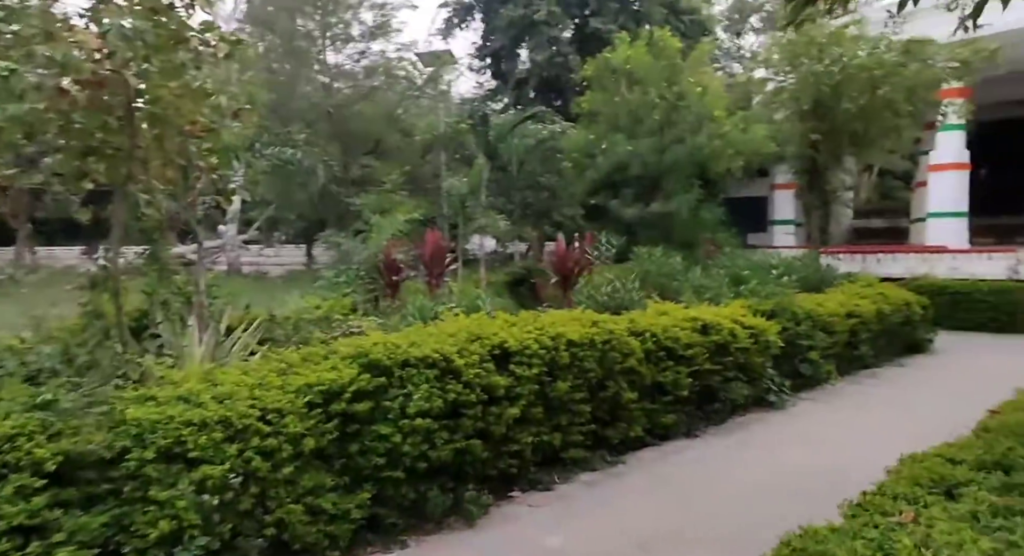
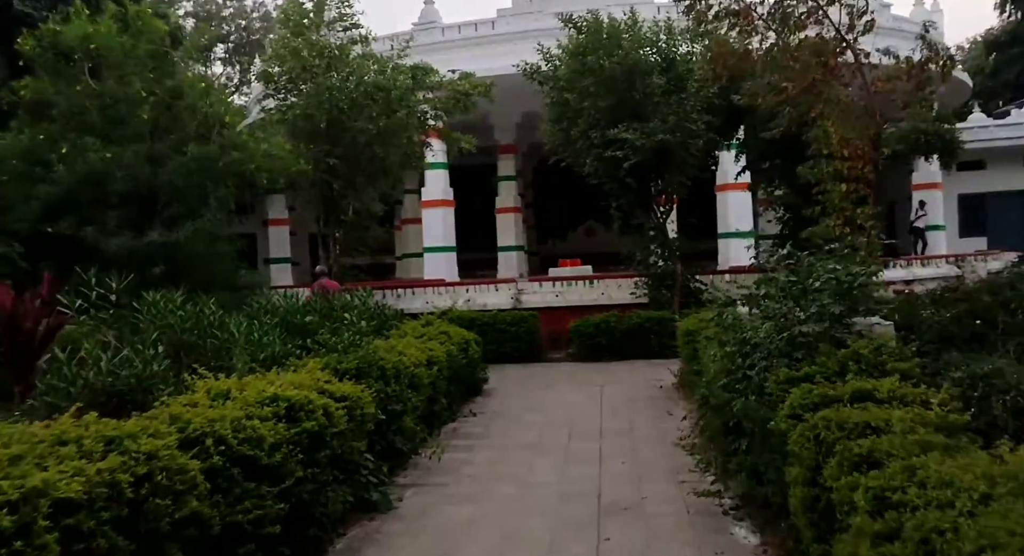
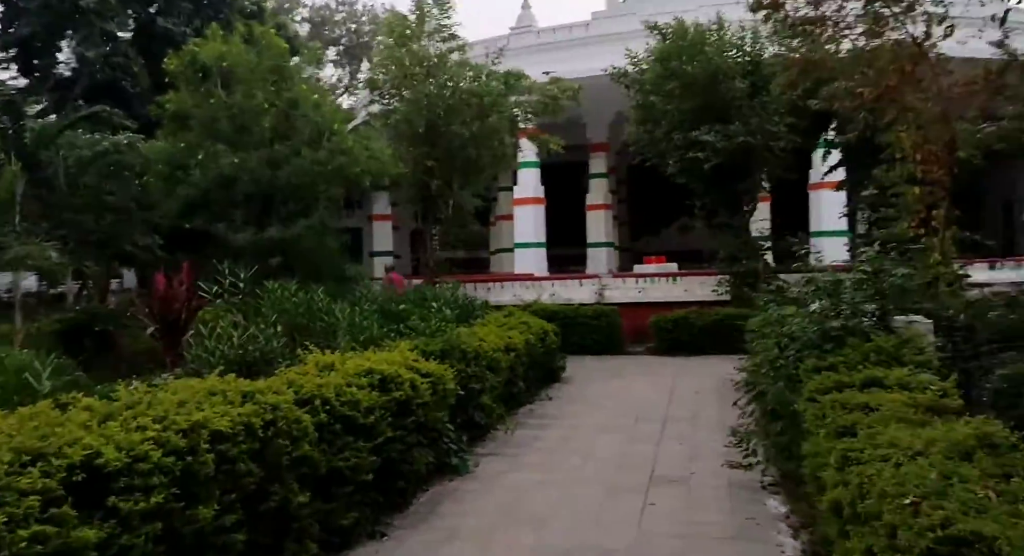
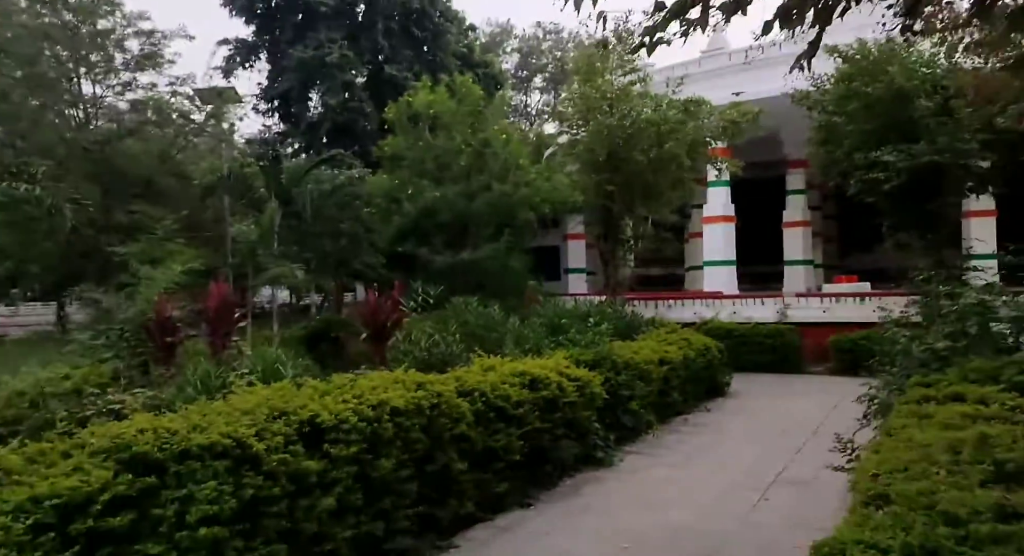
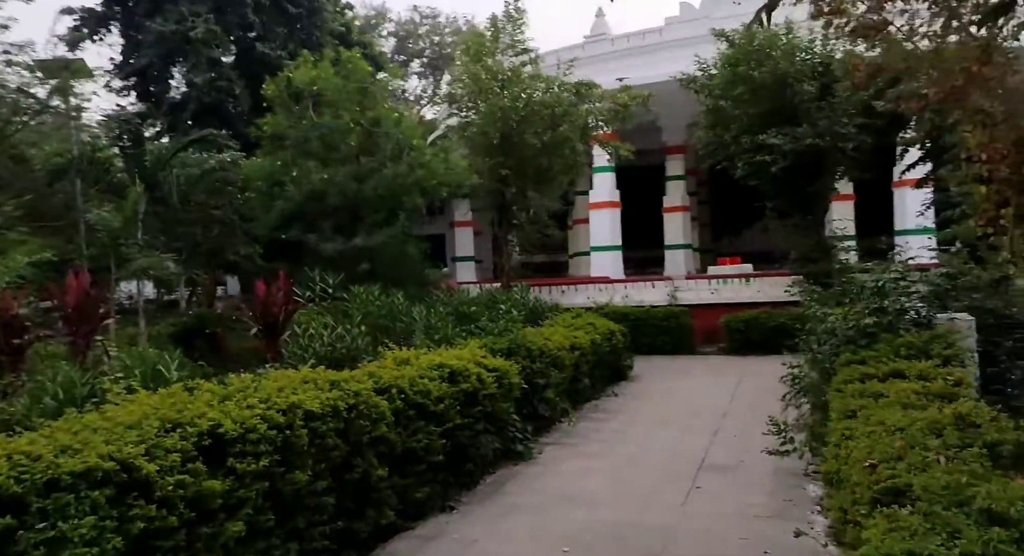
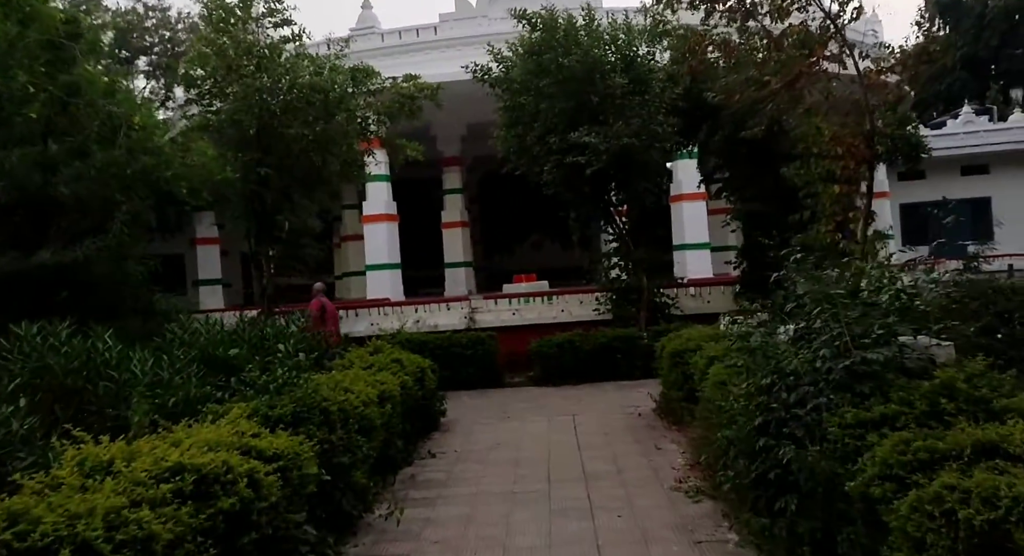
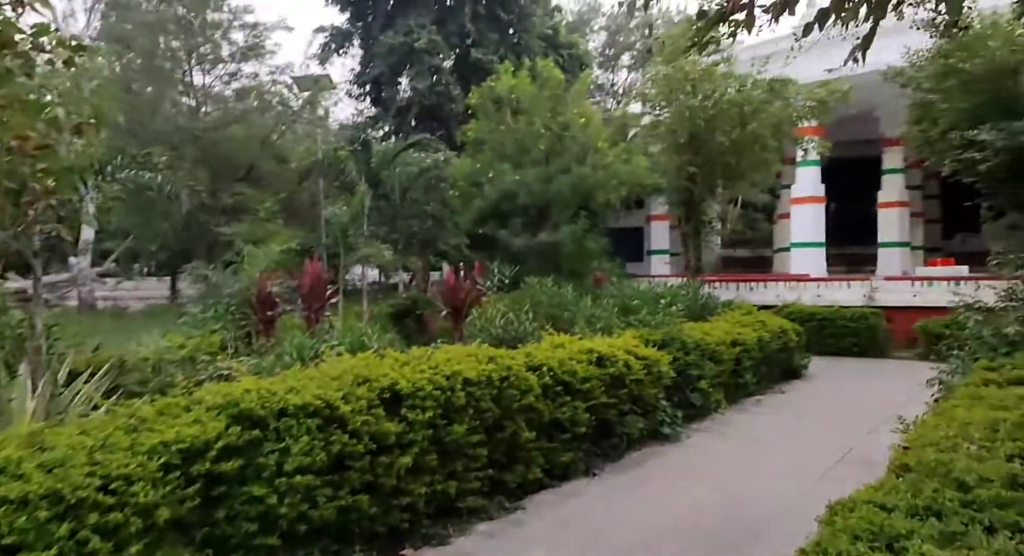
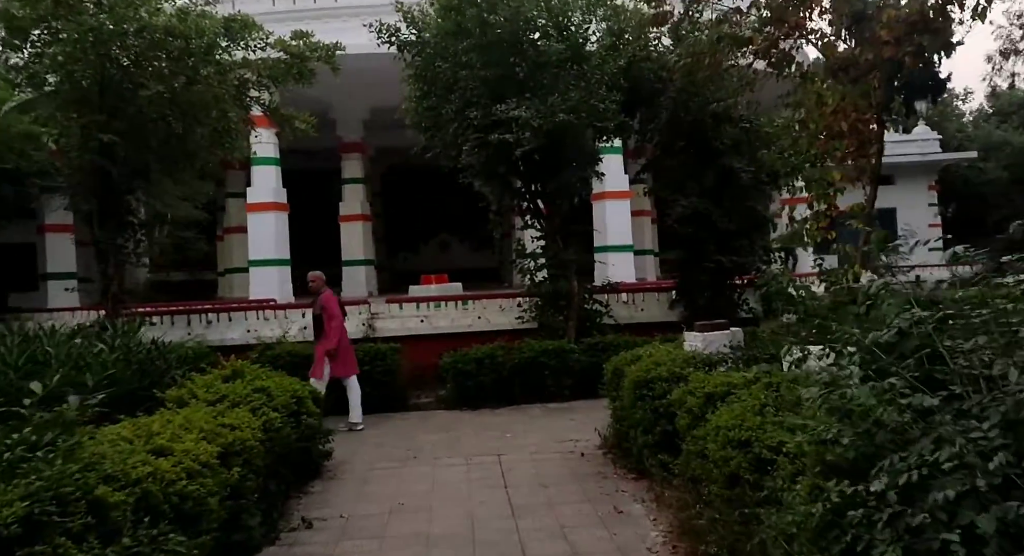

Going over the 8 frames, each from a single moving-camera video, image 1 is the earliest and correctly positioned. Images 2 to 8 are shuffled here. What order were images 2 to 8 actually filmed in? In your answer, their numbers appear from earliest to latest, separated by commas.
7, 4, 5, 3, 2, 6, 8
